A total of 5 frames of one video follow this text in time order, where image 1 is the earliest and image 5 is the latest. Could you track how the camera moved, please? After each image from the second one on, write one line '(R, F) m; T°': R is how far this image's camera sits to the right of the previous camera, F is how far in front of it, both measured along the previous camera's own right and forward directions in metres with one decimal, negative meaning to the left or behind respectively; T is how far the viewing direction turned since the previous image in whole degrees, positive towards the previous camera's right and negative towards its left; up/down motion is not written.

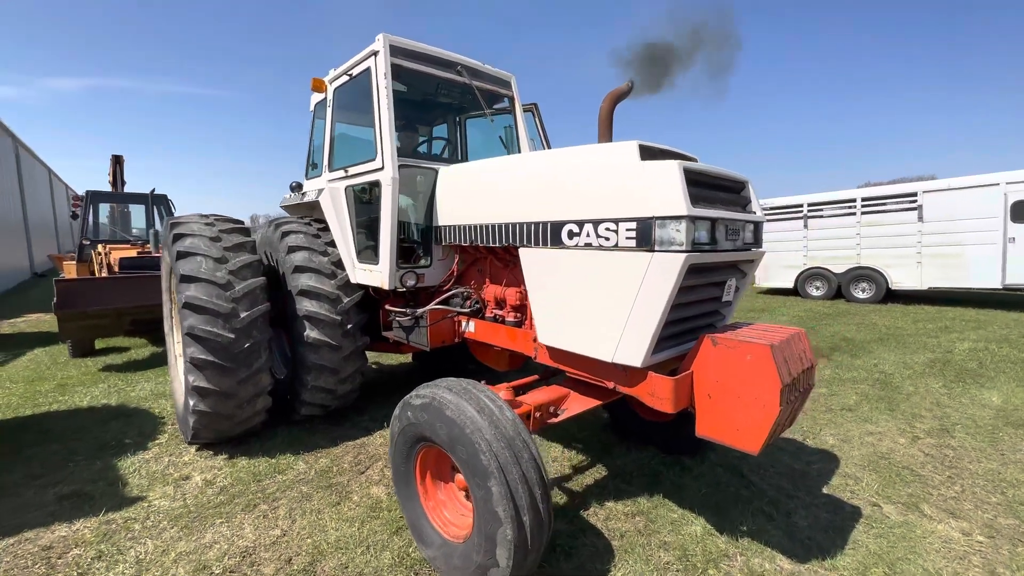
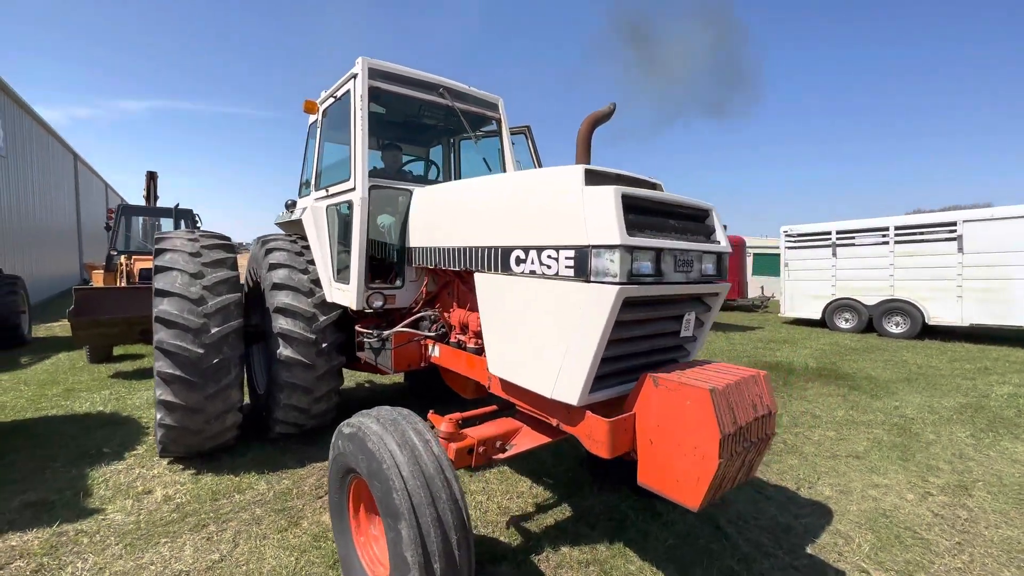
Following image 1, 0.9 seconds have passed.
(+0.4, +0.1) m; -4°
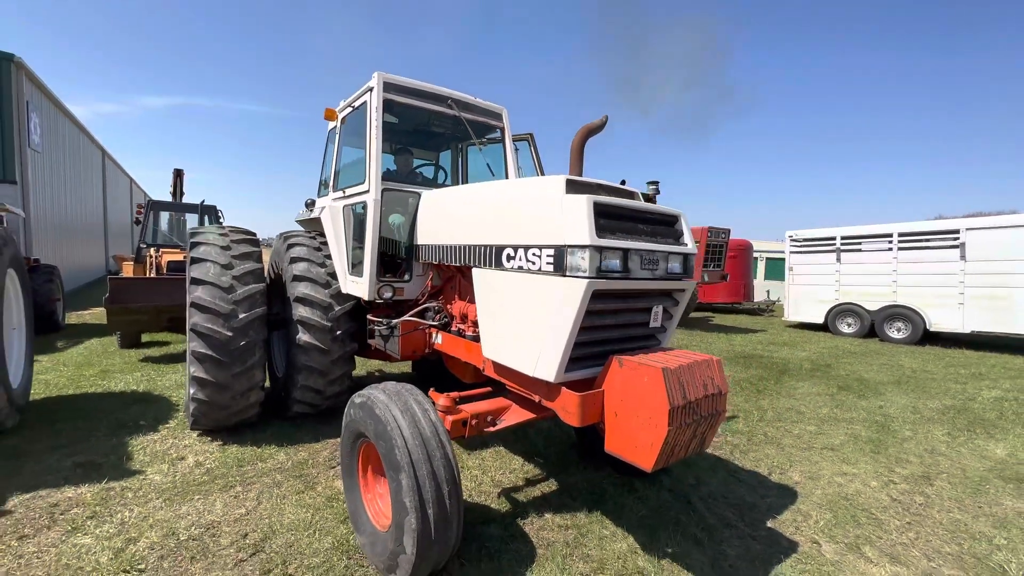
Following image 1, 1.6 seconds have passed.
(+0.1, -0.3) m; -1°
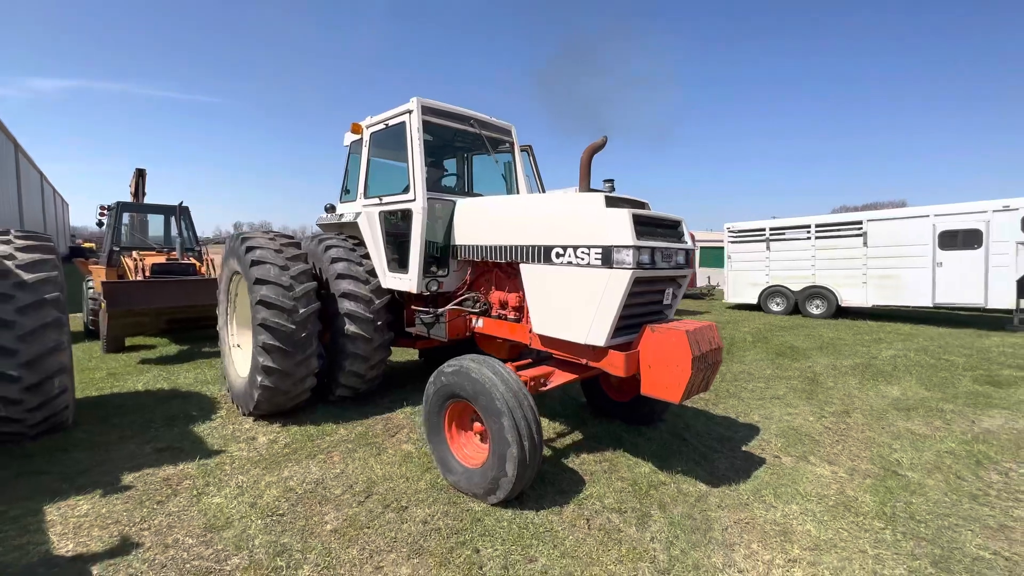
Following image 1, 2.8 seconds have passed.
(-0.7, -0.6) m; +7°
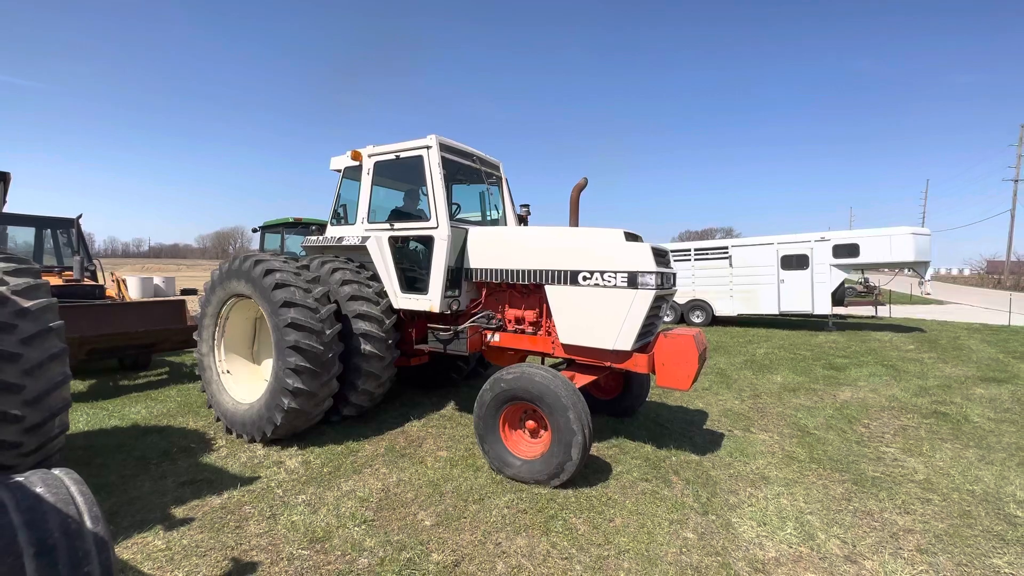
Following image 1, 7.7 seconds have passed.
(-1.2, -0.4) m; +15°
